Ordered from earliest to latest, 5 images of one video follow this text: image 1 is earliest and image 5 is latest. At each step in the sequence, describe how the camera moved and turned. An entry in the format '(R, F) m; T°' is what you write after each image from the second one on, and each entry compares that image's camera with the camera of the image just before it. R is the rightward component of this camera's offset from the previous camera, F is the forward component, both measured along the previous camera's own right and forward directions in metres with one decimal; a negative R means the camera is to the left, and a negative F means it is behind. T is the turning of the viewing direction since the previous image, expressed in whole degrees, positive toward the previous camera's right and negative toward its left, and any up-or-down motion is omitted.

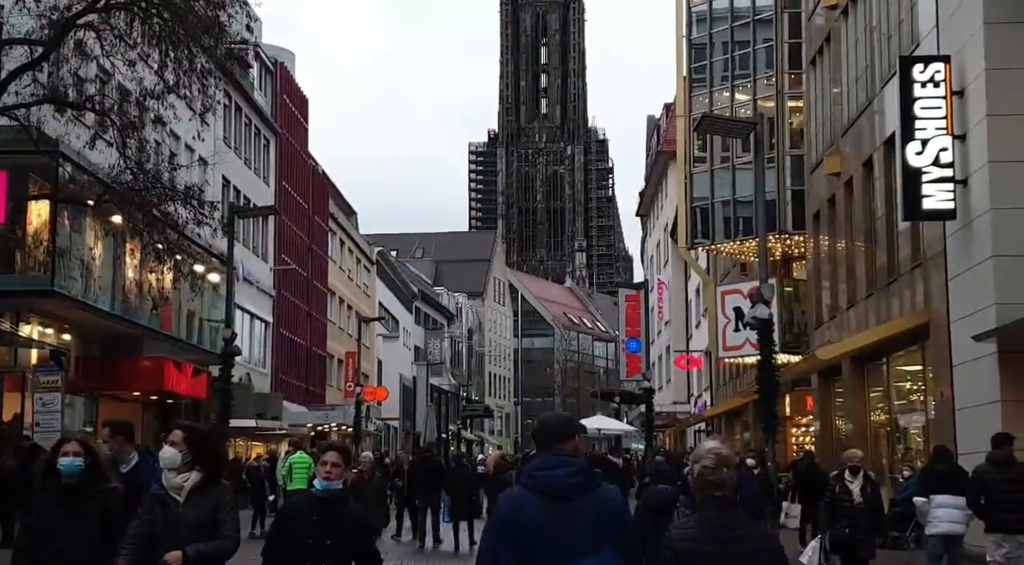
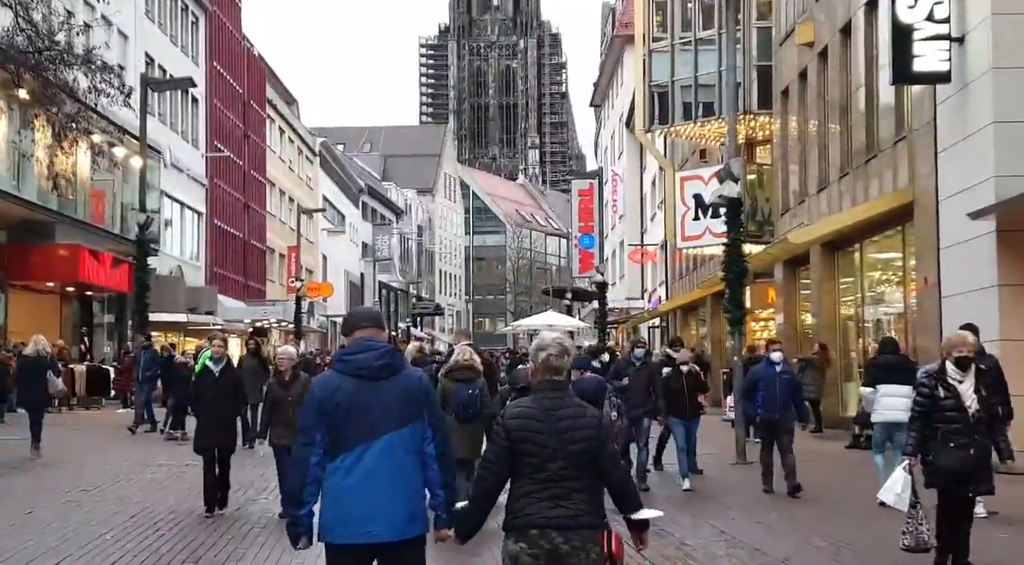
(+0.2, +2.2) m; +2°
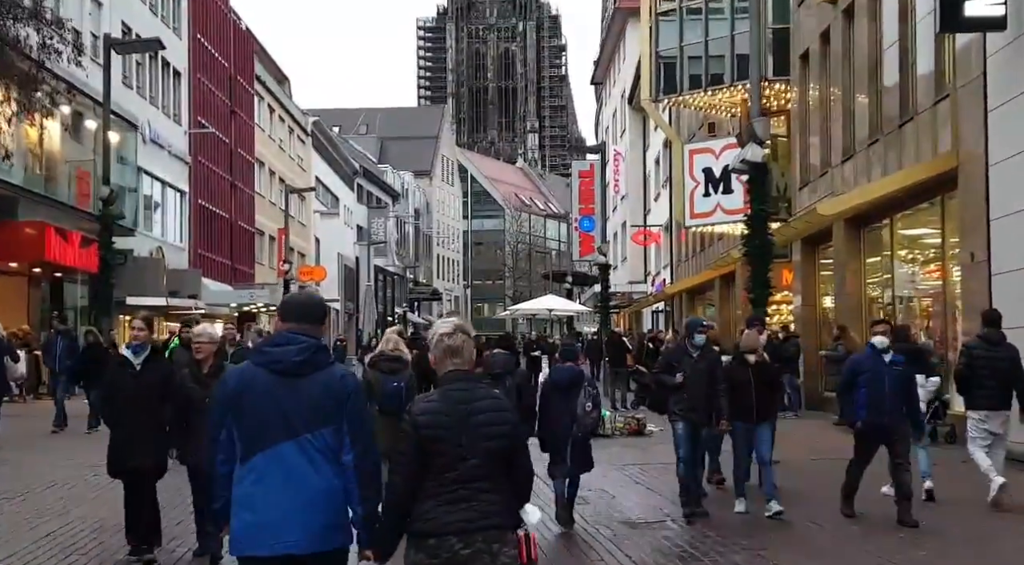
(+0.1, +2.1) m; 0°
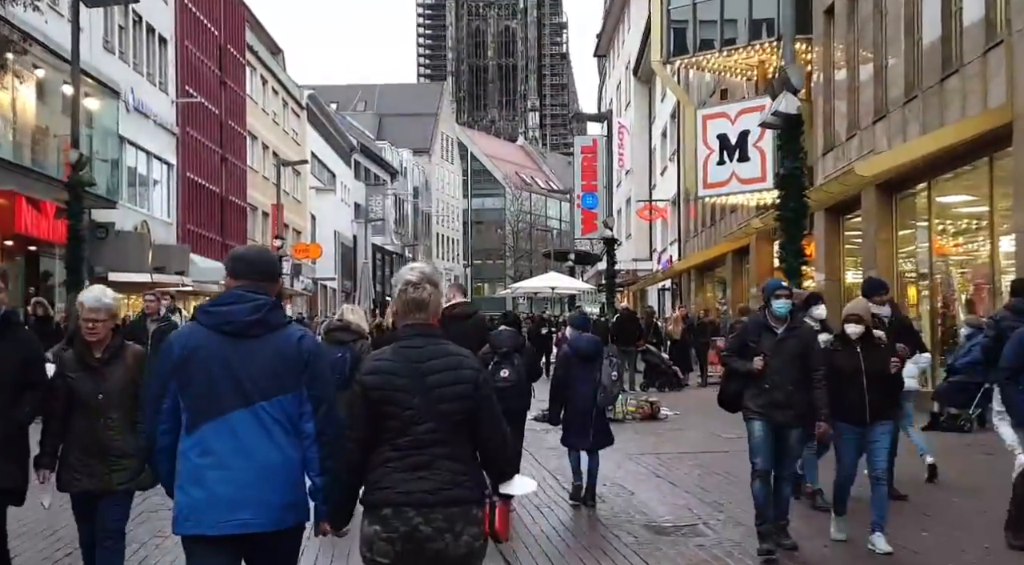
(0.0, +1.8) m; 0°
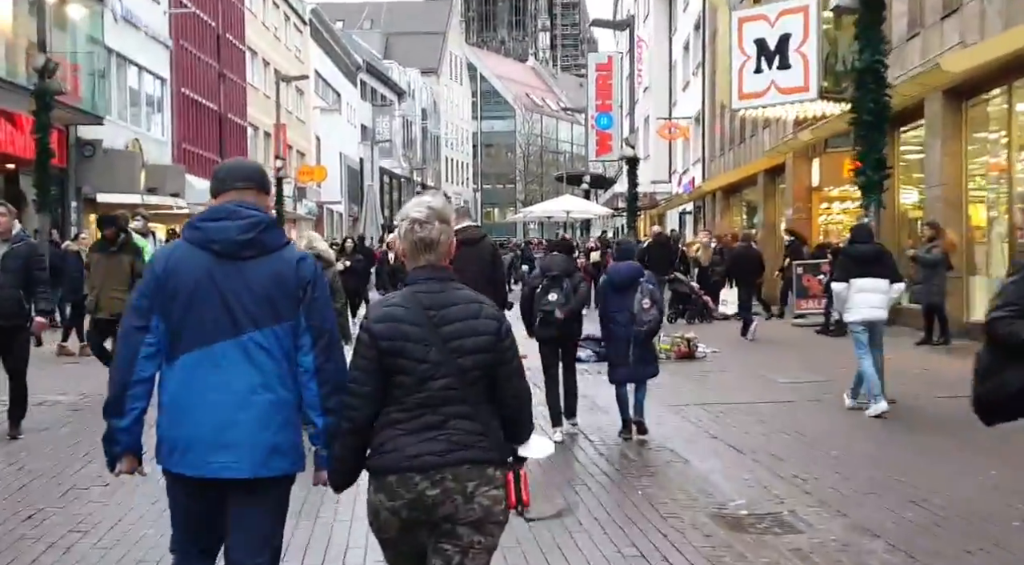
(-0.1, +2.2) m; 0°
